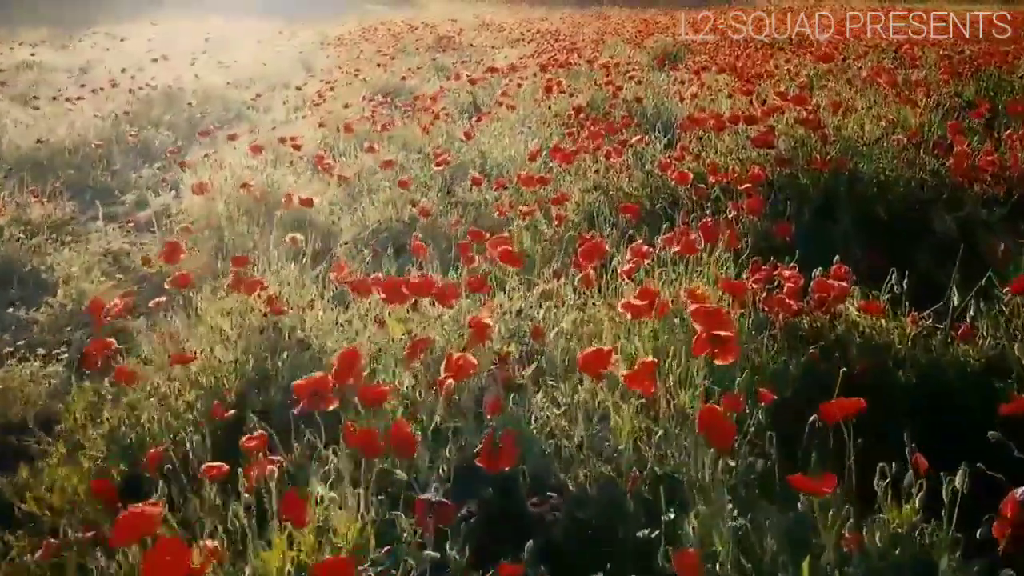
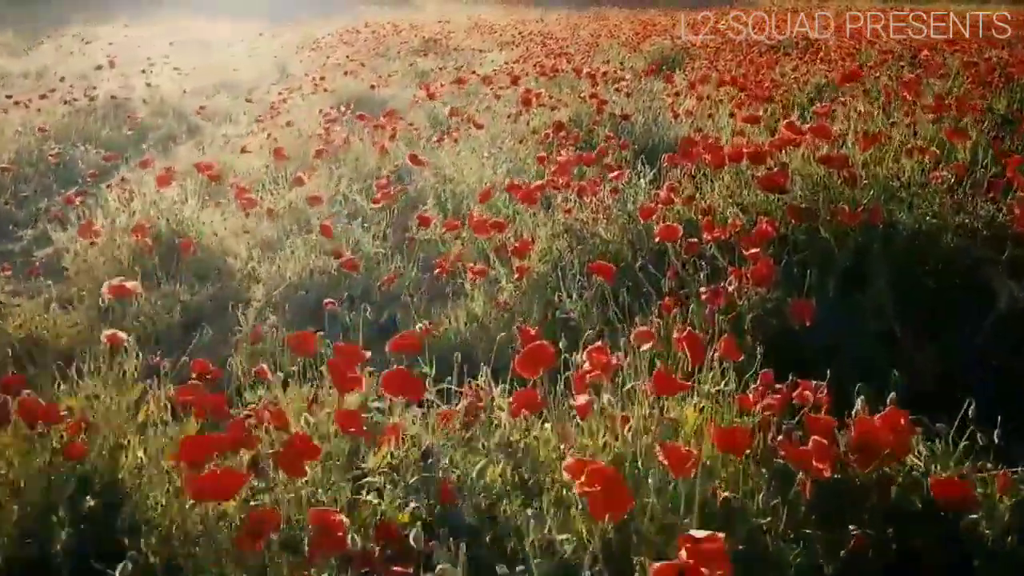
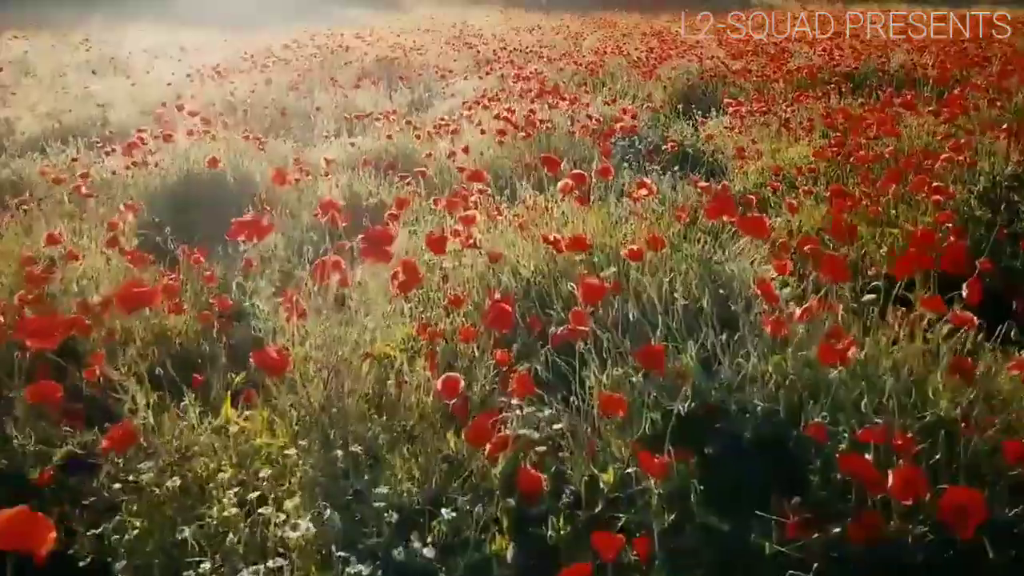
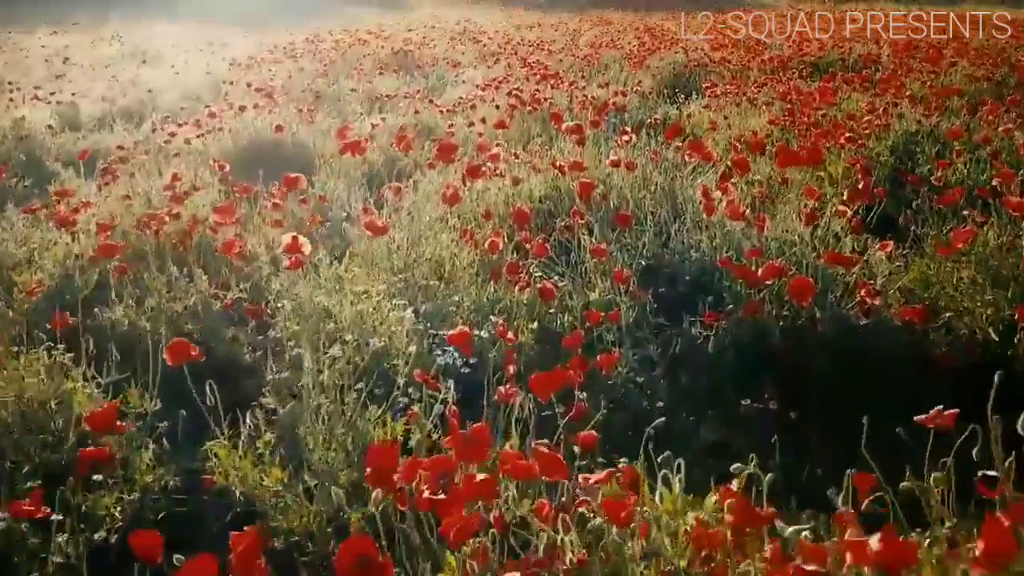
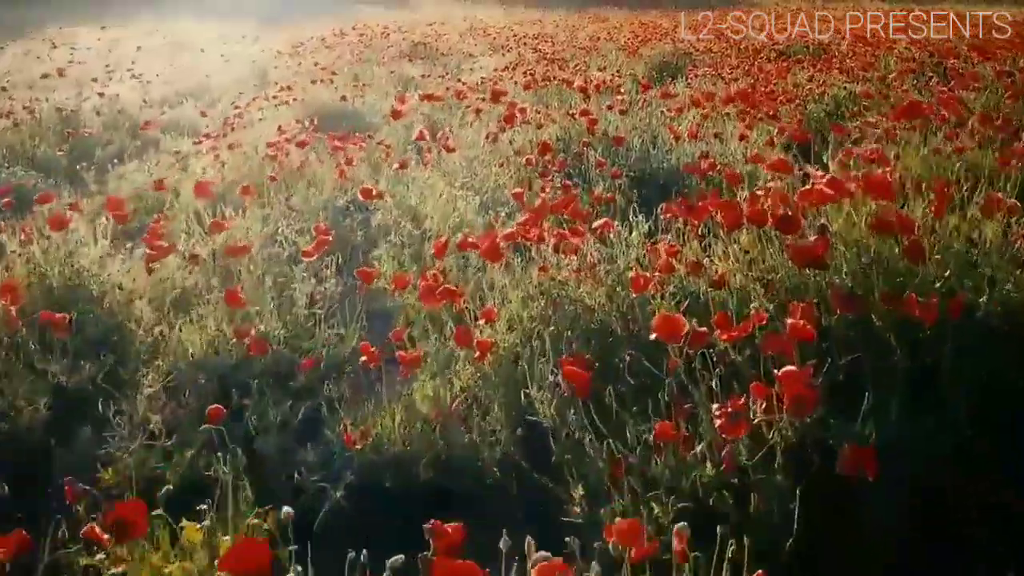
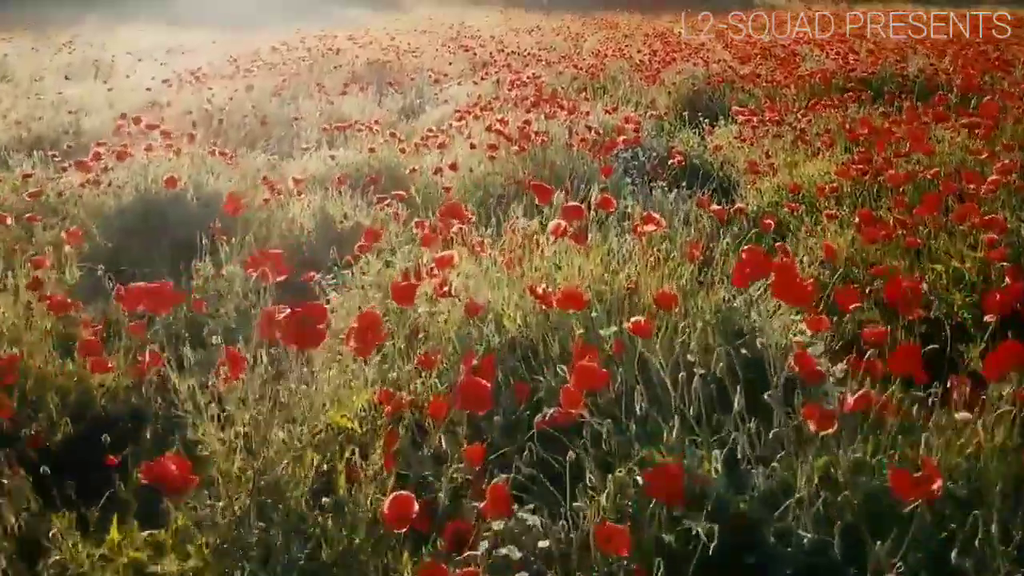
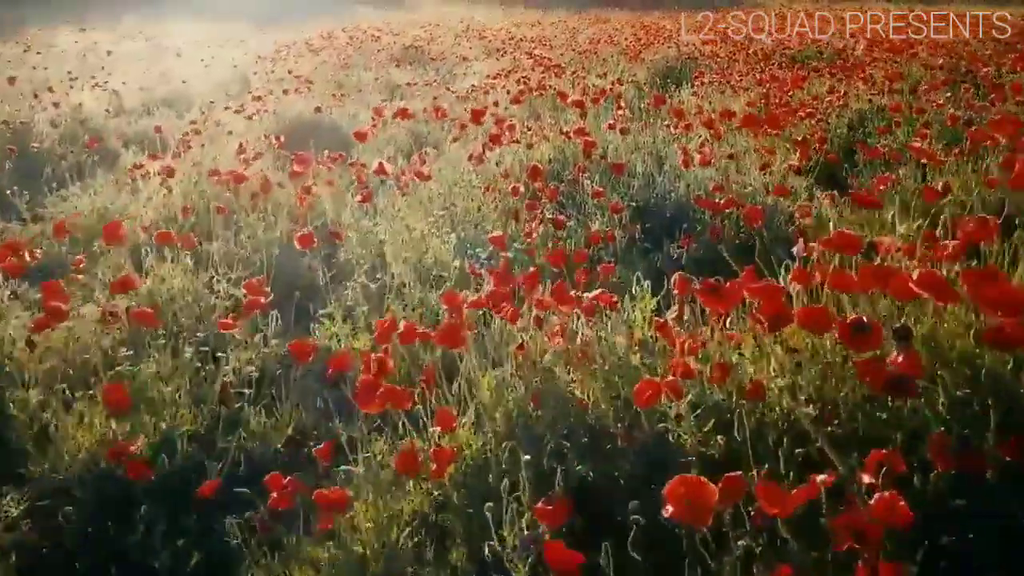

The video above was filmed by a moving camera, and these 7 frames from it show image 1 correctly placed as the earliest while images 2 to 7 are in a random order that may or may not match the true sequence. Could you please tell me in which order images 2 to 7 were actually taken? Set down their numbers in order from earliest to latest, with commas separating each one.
2, 5, 7, 4, 3, 6
